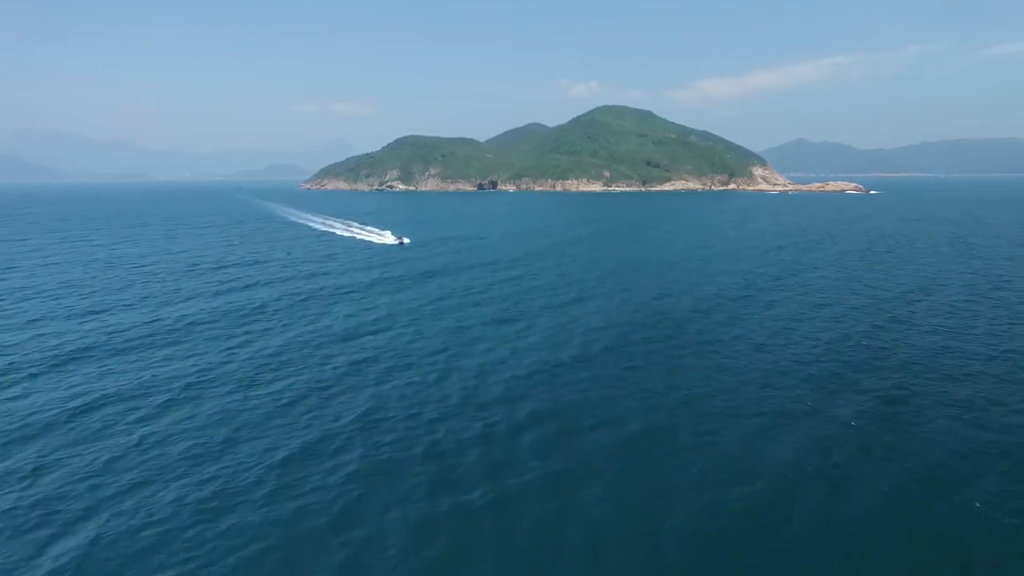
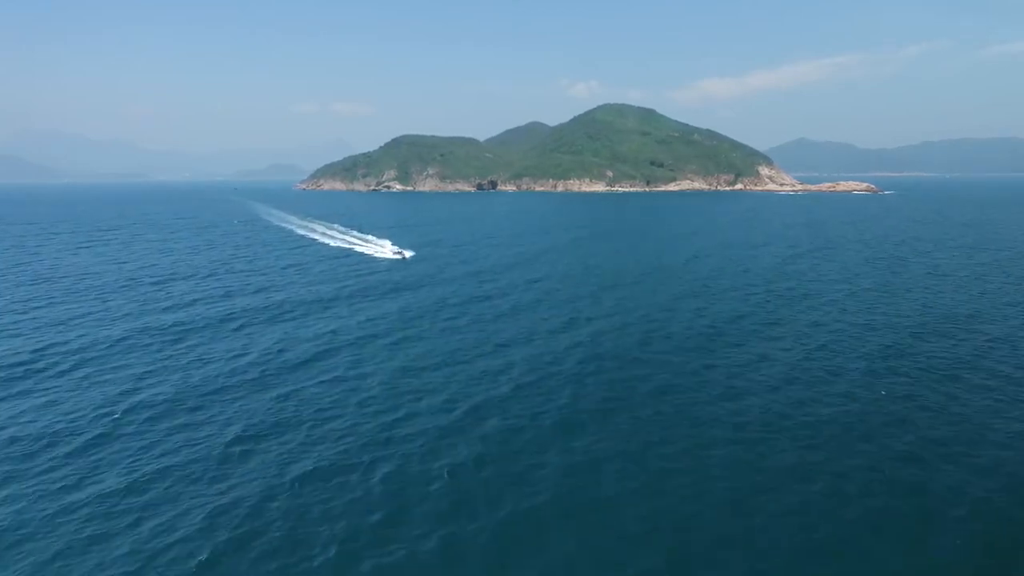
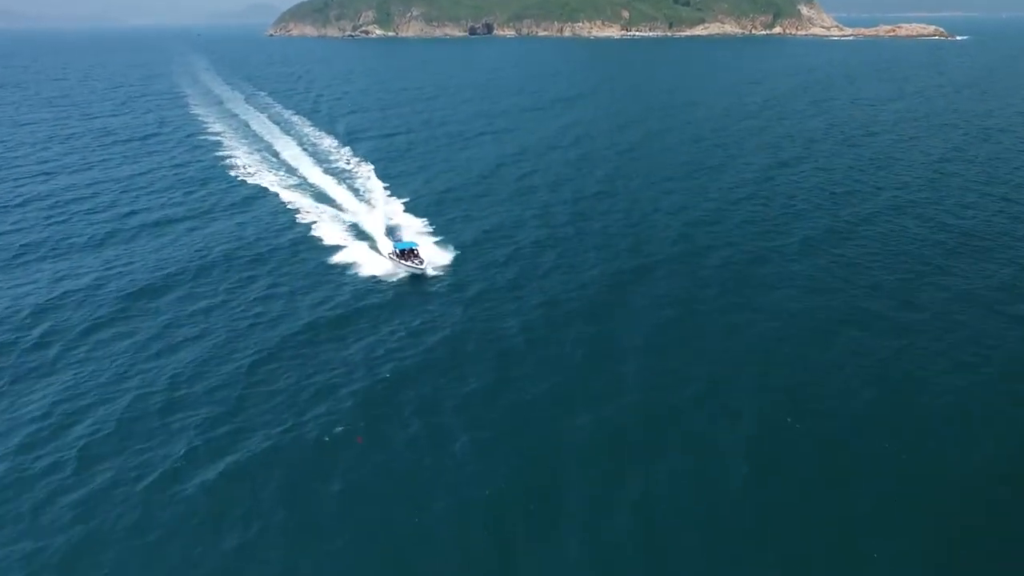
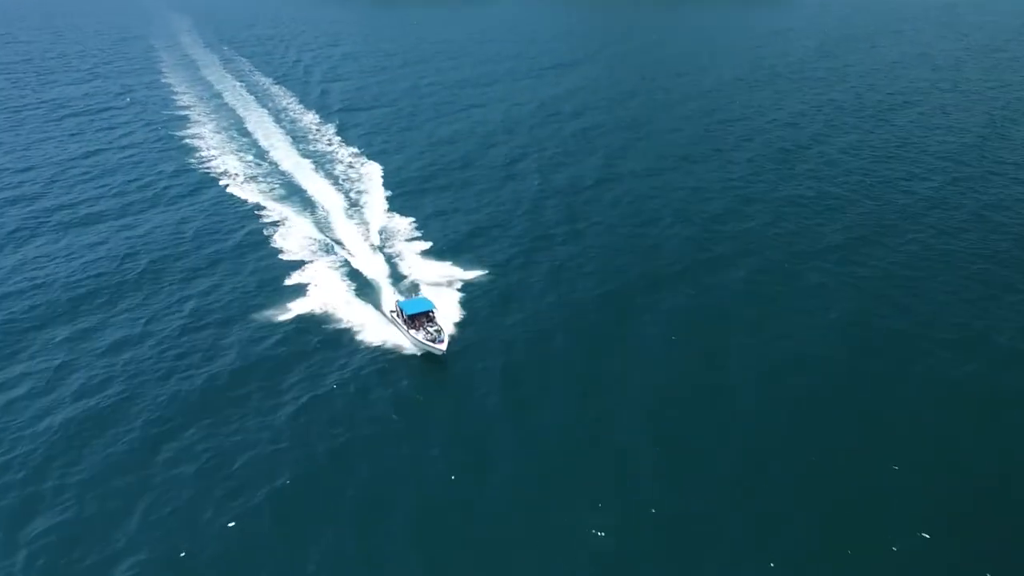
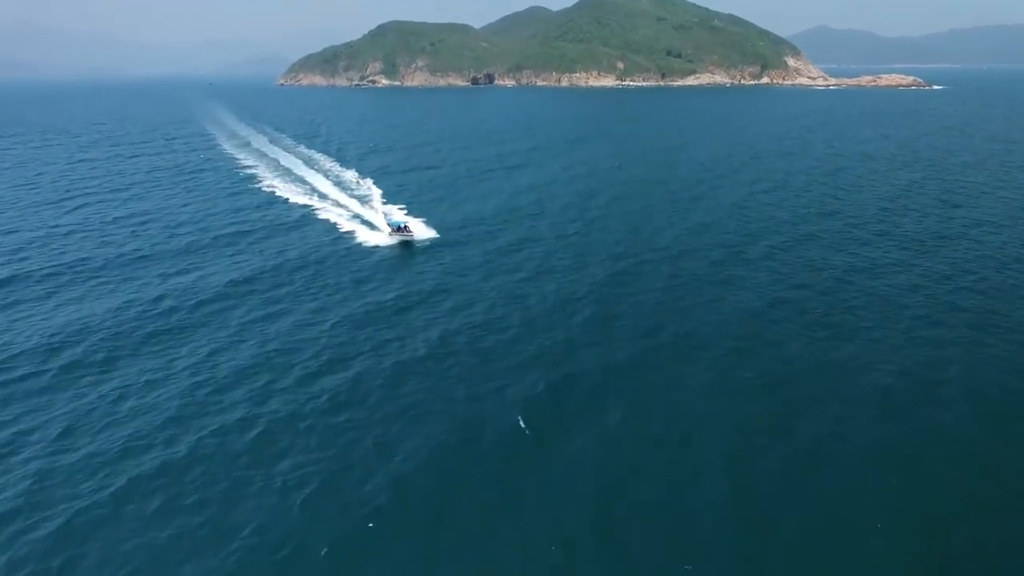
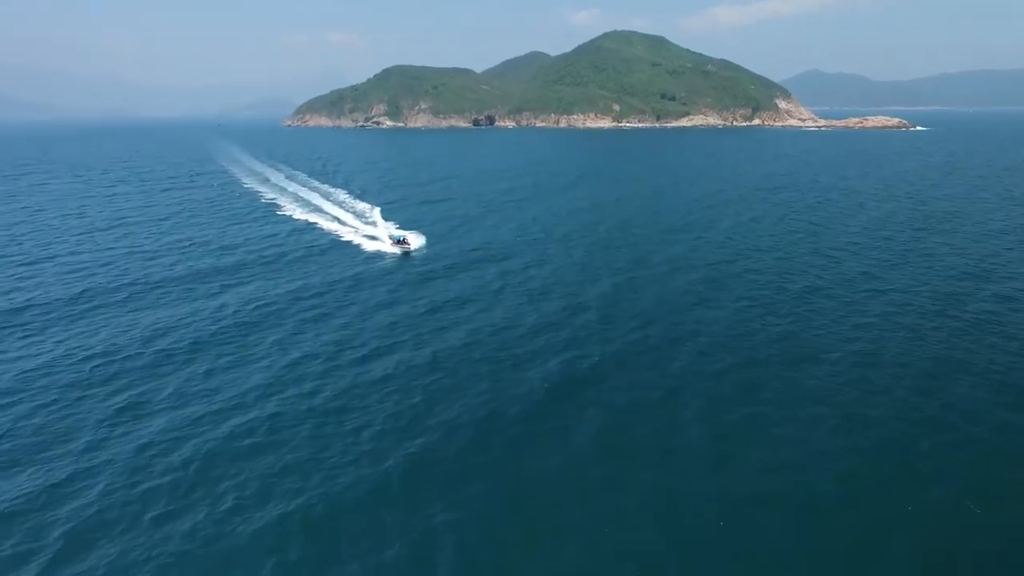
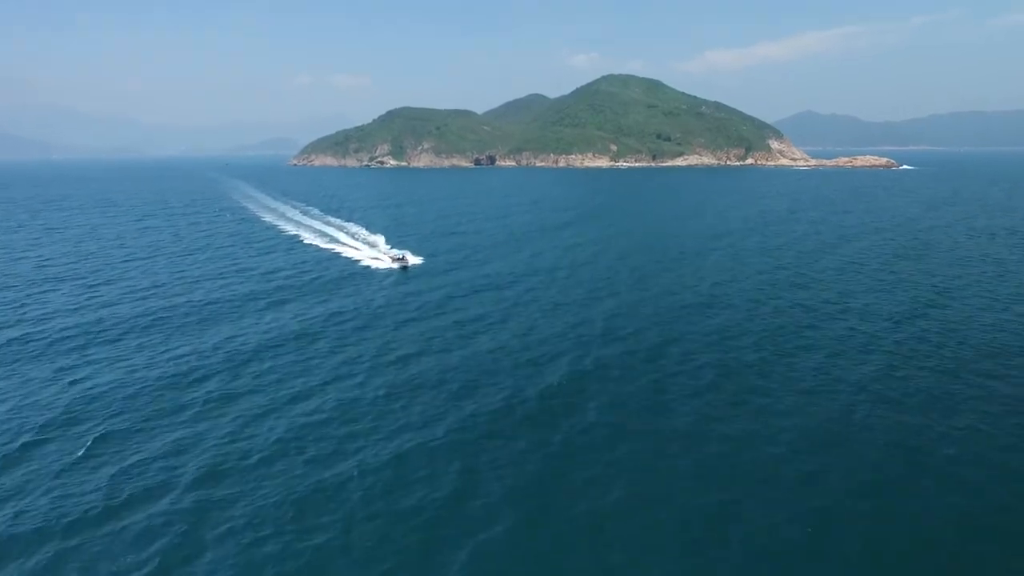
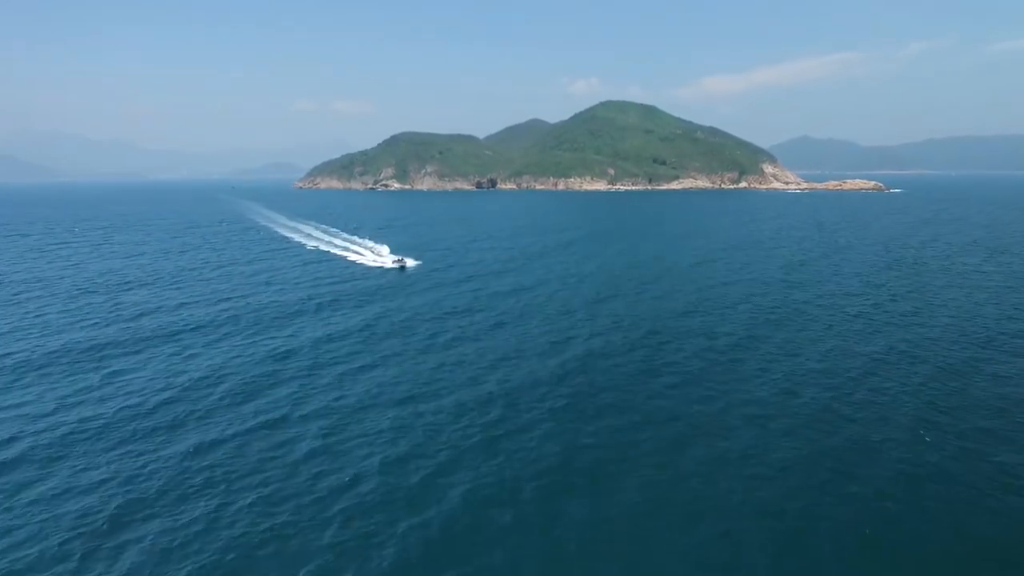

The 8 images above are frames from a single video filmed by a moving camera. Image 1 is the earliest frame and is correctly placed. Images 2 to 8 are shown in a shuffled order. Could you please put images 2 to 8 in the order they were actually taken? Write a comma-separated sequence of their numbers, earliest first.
2, 8, 7, 6, 5, 3, 4
